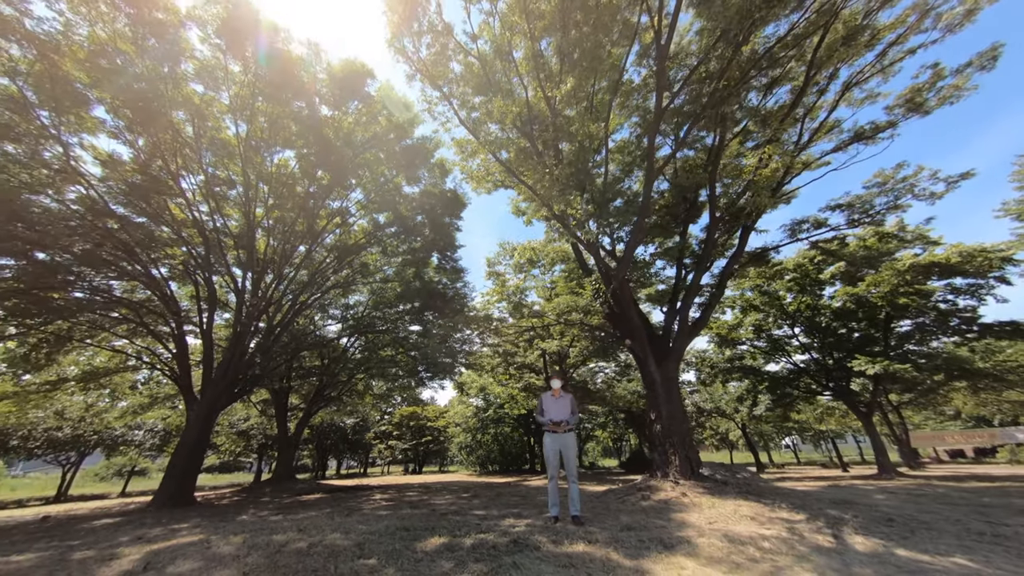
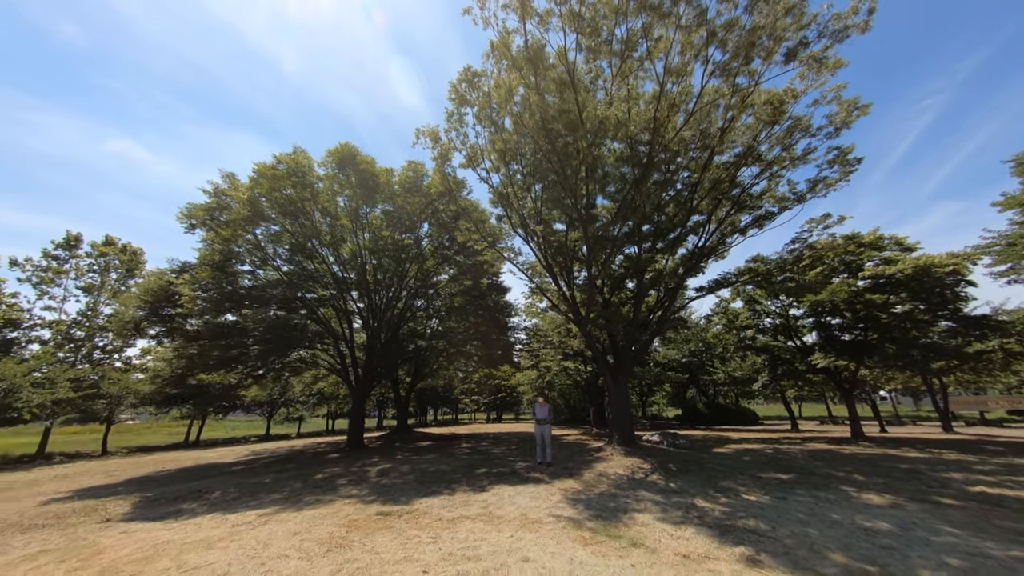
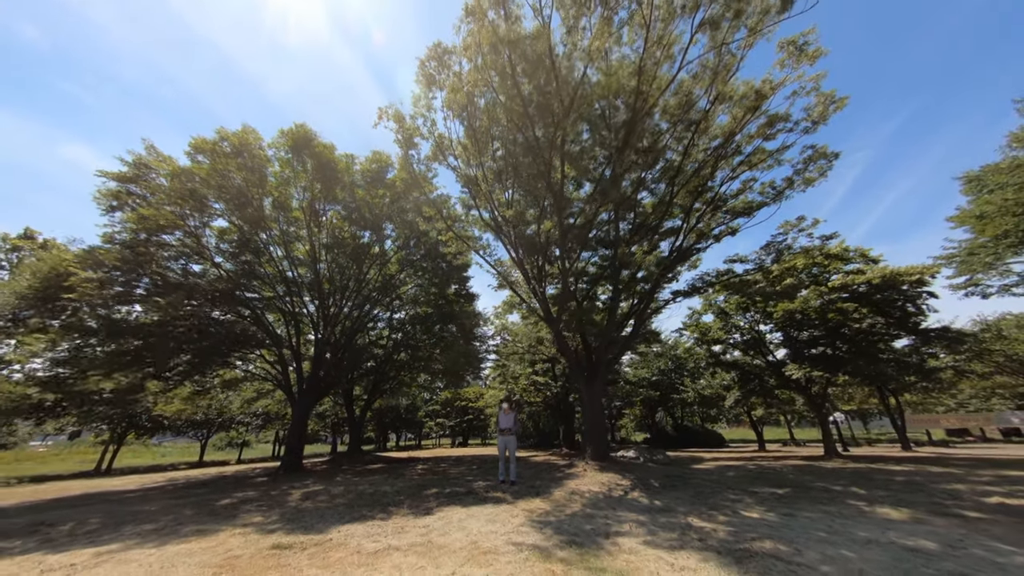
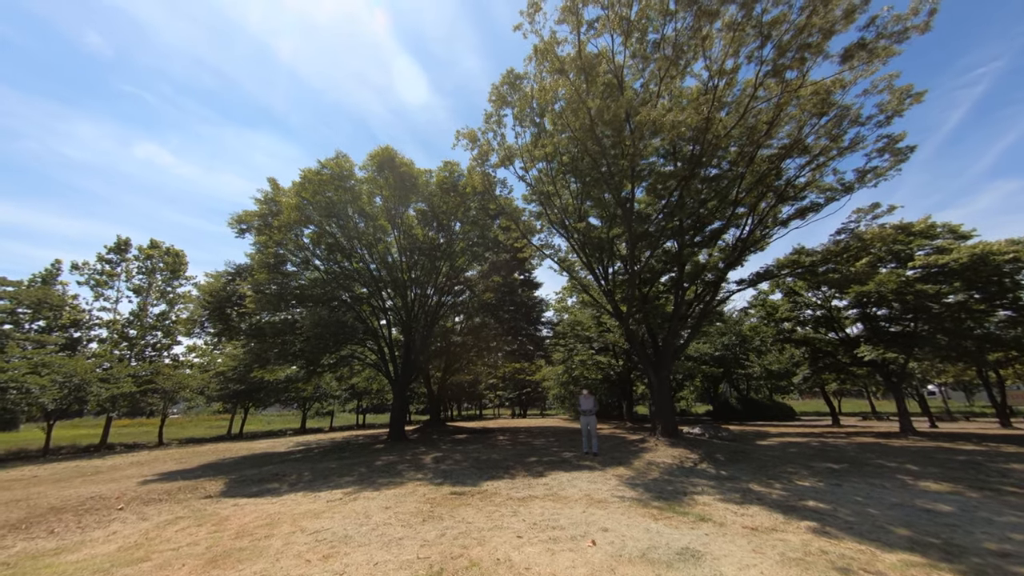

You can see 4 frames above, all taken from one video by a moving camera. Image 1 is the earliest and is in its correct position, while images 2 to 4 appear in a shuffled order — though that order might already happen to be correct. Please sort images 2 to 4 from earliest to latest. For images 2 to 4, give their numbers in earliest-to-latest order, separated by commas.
3, 2, 4
